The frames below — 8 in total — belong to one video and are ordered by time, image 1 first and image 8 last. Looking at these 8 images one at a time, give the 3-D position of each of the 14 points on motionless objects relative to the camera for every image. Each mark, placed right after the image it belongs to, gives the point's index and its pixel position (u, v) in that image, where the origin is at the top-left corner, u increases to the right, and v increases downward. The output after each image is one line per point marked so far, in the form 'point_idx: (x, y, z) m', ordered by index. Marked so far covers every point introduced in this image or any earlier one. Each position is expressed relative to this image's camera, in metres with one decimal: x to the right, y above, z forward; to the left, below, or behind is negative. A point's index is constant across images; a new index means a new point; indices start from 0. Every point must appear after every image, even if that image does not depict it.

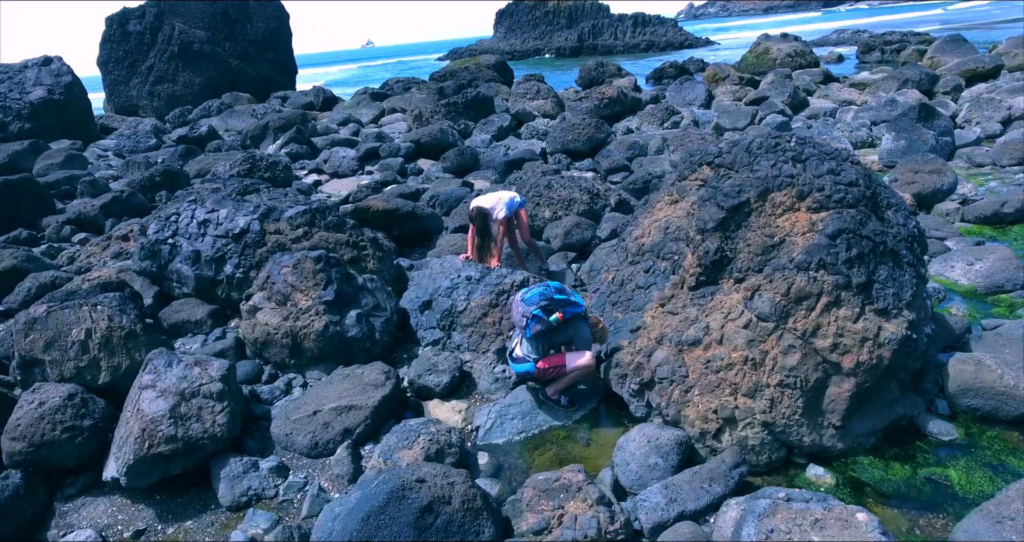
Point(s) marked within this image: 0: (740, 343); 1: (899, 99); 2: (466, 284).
0: (+1.1, -0.3, +3.0) m
1: (+6.8, +3.0, +11.2) m
2: (-0.3, -0.1, +4.1) m
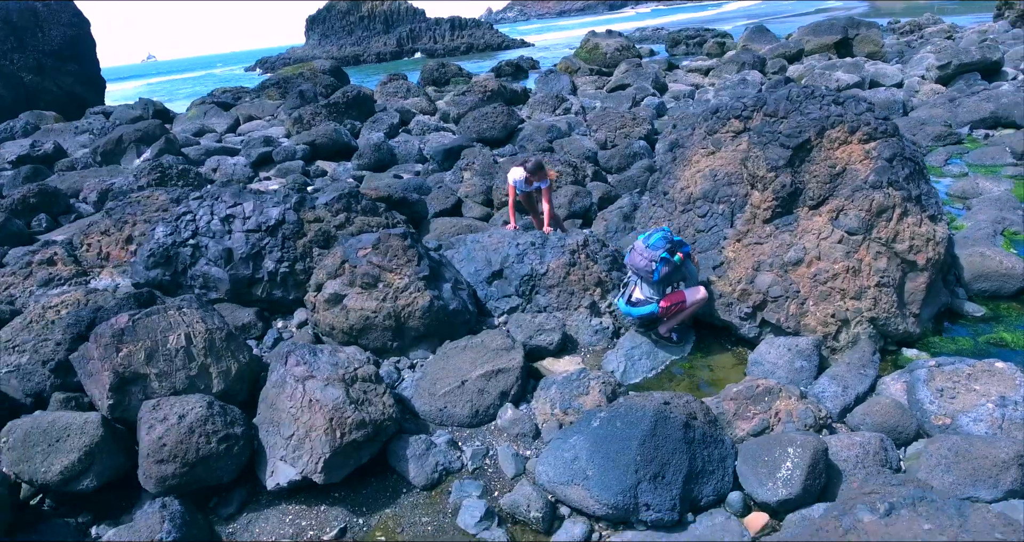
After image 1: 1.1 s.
0: (+1.8, +0.1, +3.5) m
1: (+4.7, +3.9, +12.8) m
2: (+0.1, +0.1, +4.2) m
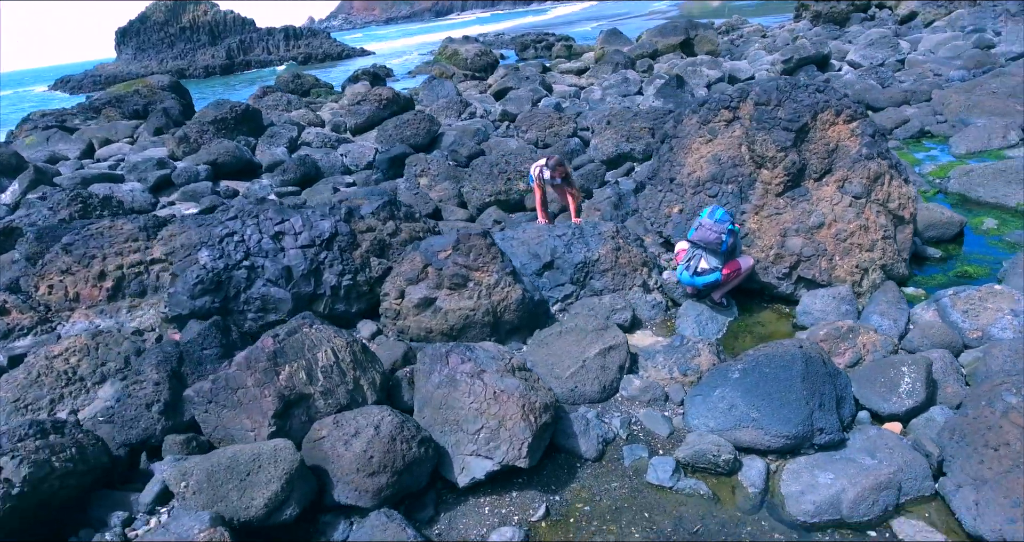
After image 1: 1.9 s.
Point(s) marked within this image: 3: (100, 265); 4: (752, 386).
0: (+2.2, +0.4, +4.2) m
1: (+2.5, +4.2, +13.9) m
2: (+0.5, +0.2, +4.4) m
3: (-3.2, 0.0, +4.9) m
4: (+1.1, -0.5, +3.0) m
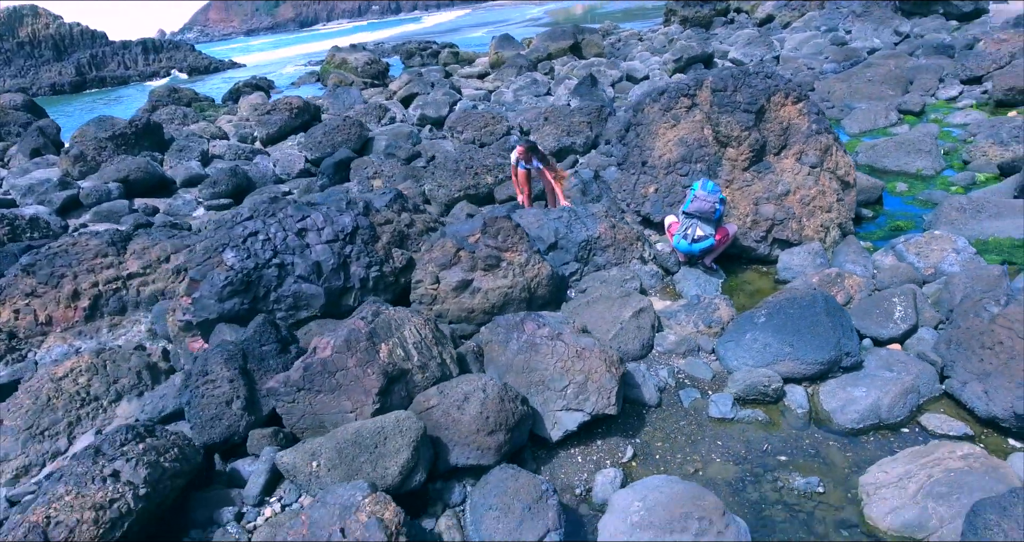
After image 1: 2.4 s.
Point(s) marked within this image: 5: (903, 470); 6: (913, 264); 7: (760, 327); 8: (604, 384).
0: (+2.3, +0.7, +4.8) m
1: (+0.5, +4.4, +14.4) m
2: (+0.5, +0.4, +4.8) m
3: (-3.2, -0.1, +4.6) m
4: (+1.5, -0.3, +3.4) m
5: (+1.6, -0.8, +2.6) m
6: (+2.7, +0.1, +4.2) m
7: (+1.4, -0.3, +3.5) m
8: (+0.4, -0.5, +3.0) m
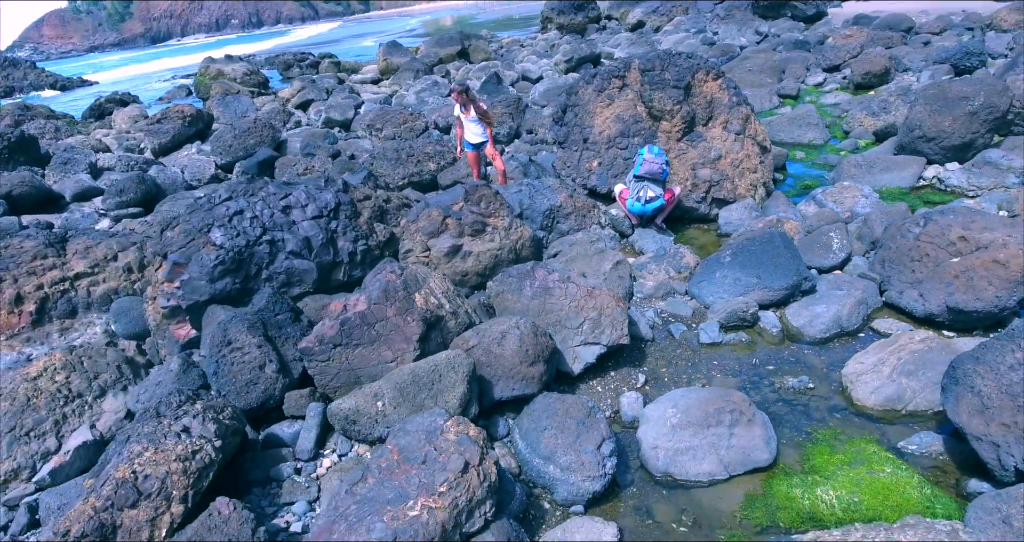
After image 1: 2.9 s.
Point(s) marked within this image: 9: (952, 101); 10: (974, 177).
0: (+1.9, +1.0, +5.4) m
1: (-1.8, +4.4, +14.6) m
2: (+0.2, +0.6, +5.0) m
3: (-3.4, -0.1, +4.2) m
4: (+1.5, +0.1, +3.9) m
5: (+1.8, -0.4, +3.1) m
6: (+2.5, +0.5, +4.9) m
7: (+1.3, 0.0, +3.9) m
8: (+0.5, -0.2, +3.3) m
9: (+3.9, +1.5, +5.5) m
10: (+3.9, +0.8, +5.3) m
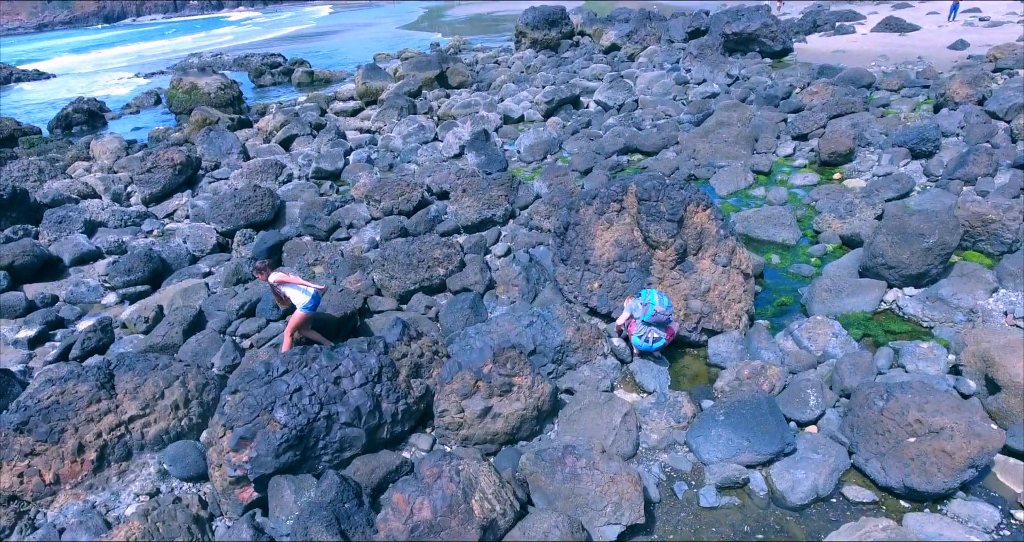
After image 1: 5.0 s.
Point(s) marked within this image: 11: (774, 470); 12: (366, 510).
0: (+2.0, -0.1, +6.0) m
1: (-2.2, +3.4, +15.0) m
2: (+0.3, -0.5, +5.6) m
3: (-3.2, -1.2, +4.6) m
4: (+1.6, -1.1, +4.5) m
5: (+2.0, -1.6, +3.8) m
6: (+2.6, -0.7, +5.6) m
7: (+1.5, -1.1, +4.6) m
8: (+0.7, -1.4, +3.8) m
9: (+4.0, +0.3, +6.3) m
10: (+4.0, -0.4, +6.0) m
11: (+1.8, -1.4, +4.4) m
12: (-0.9, -1.4, +3.7) m
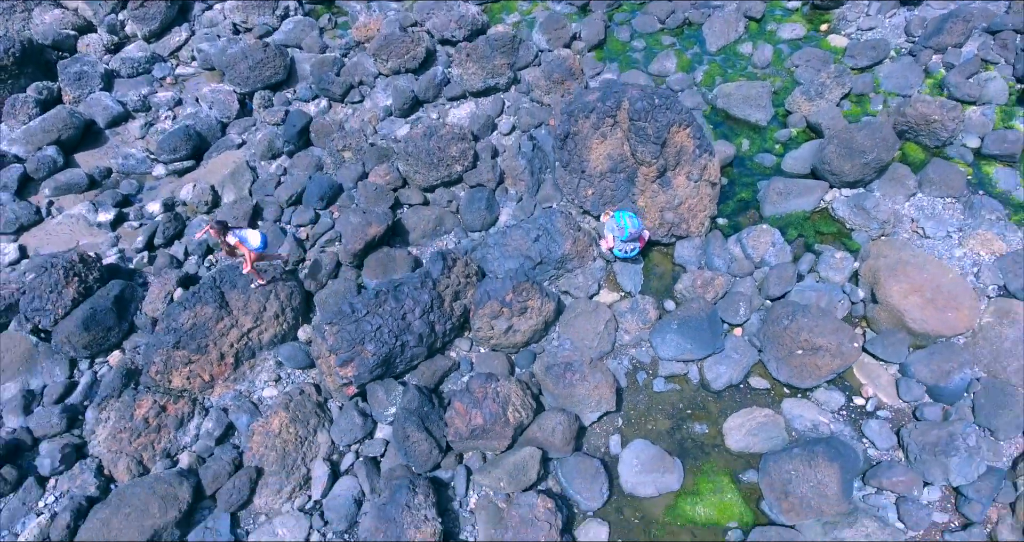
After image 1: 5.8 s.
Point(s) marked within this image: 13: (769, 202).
0: (+2.1, +0.9, +7.4) m
1: (-2.3, +7.7, +14.1) m
2: (+0.4, +0.3, +7.1) m
3: (-3.0, -0.8, +6.4) m
4: (+1.8, -0.6, +6.4) m
5: (+2.2, -1.4, +5.9) m
6: (+2.7, +0.2, +7.2) m
7: (+1.7, -0.6, +6.5) m
8: (+0.9, -1.2, +5.9) m
9: (+4.1, +1.4, +7.5) m
10: (+4.1, +0.7, +7.6) m
11: (+2.0, -0.9, +6.4) m
12: (-0.7, -1.3, +5.8) m
13: (+3.0, +1.0, +7.3) m
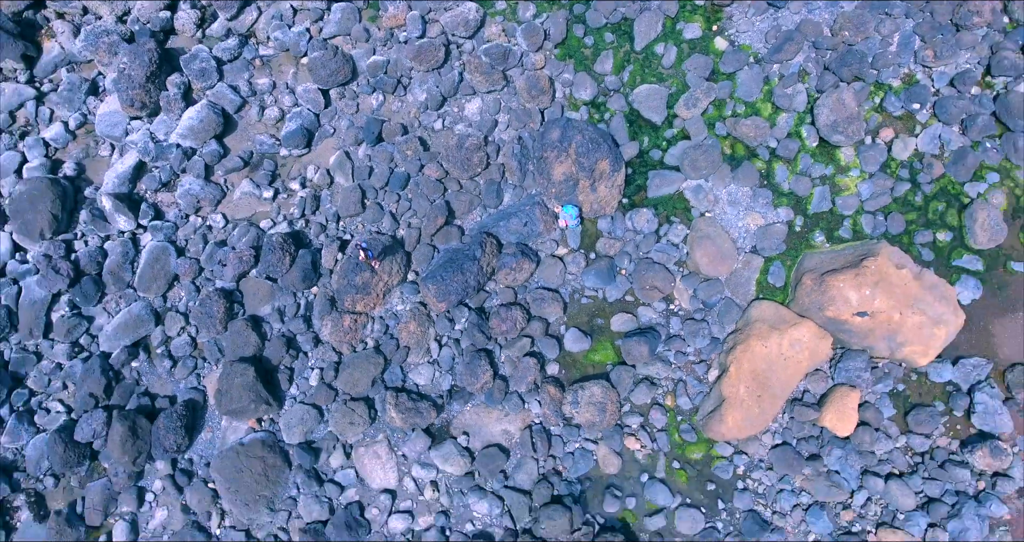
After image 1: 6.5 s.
0: (+2.1, +1.7, +13.8) m
1: (-2.8, +10.4, +17.1) m
2: (+0.5, +1.0, +13.7) m
3: (-3.0, -0.4, +13.4) m
4: (+1.9, -0.1, +13.5) m
5: (+2.3, -1.0, +13.4) m
6: (+2.7, +1.0, +14.0) m
7: (+1.7, -0.1, +13.5) m
8: (+1.0, -0.9, +13.2) m
9: (+4.1, +2.3, +13.8) m
10: (+4.1, +1.6, +14.1) m
11: (+2.1, -0.4, +13.6) m
12: (-0.6, -1.1, +13.1) m
13: (+3.0, +1.8, +13.7) m
